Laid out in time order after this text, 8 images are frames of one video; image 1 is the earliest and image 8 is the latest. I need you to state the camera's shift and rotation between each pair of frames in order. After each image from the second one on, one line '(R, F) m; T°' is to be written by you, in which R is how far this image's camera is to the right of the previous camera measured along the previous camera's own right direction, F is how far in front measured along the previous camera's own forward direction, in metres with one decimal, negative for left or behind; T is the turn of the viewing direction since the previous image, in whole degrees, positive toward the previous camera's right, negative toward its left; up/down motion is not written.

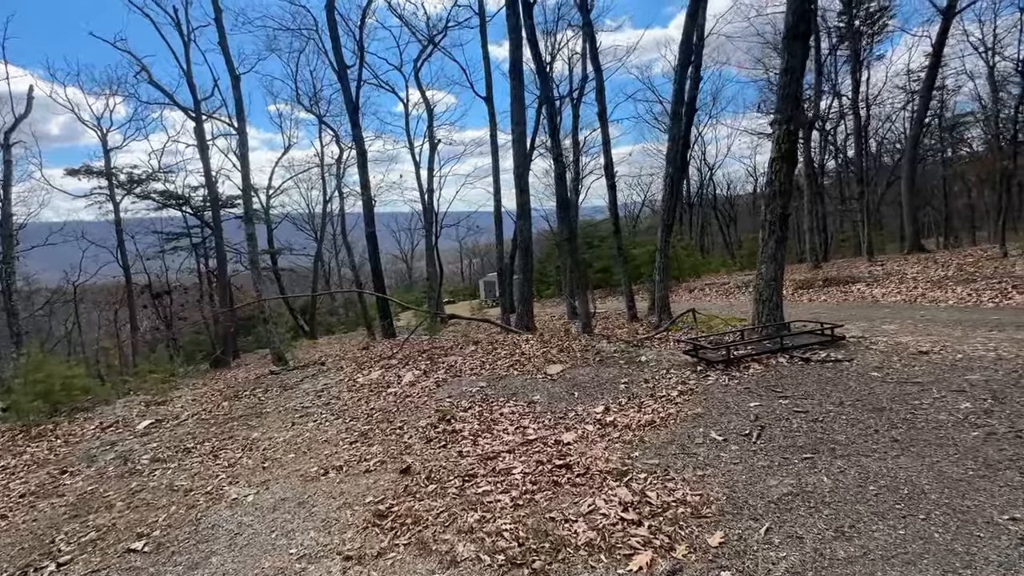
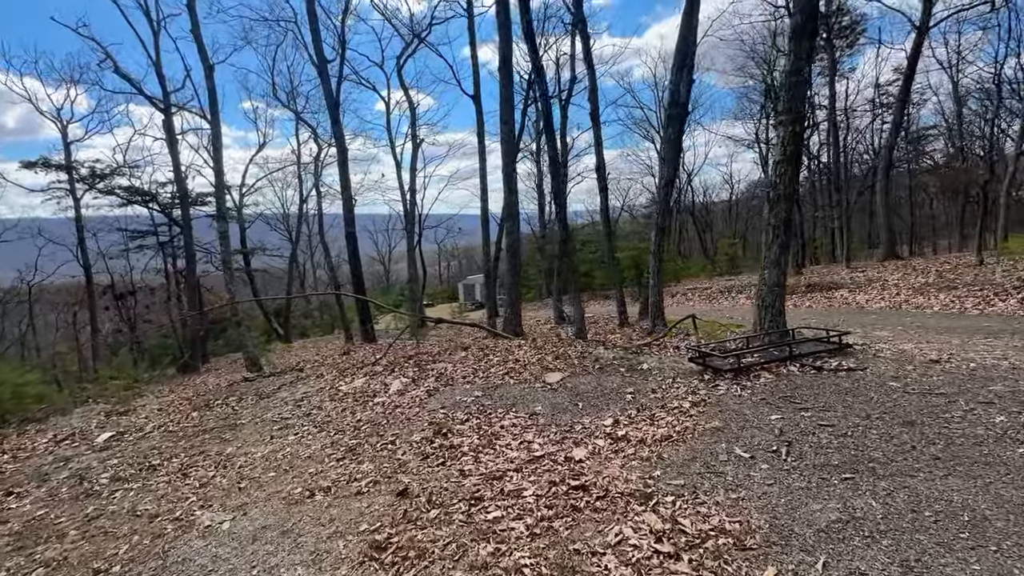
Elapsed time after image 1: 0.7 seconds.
(-0.3, +0.4) m; +3°
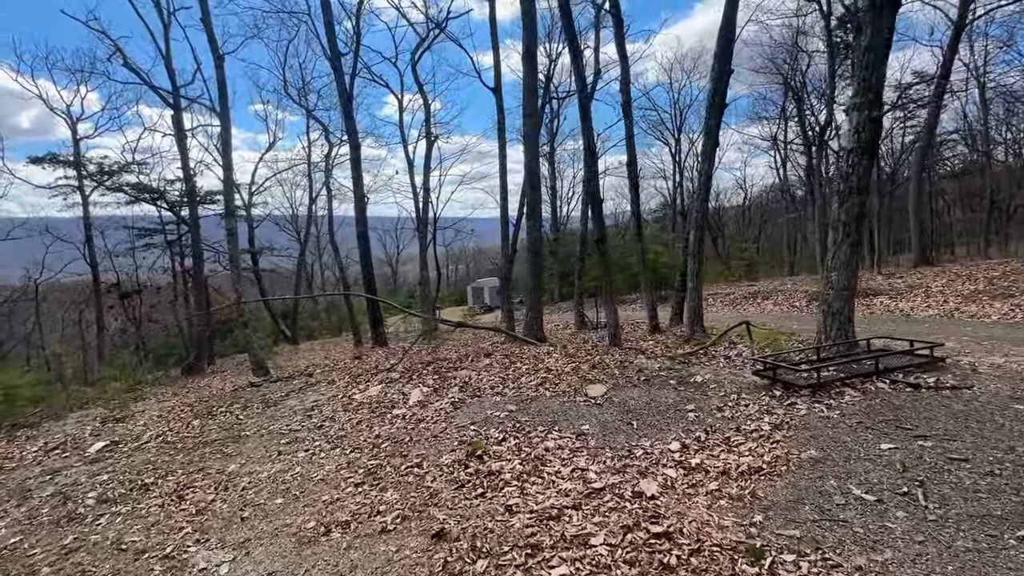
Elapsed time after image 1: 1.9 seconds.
(-0.4, +0.7) m; -1°
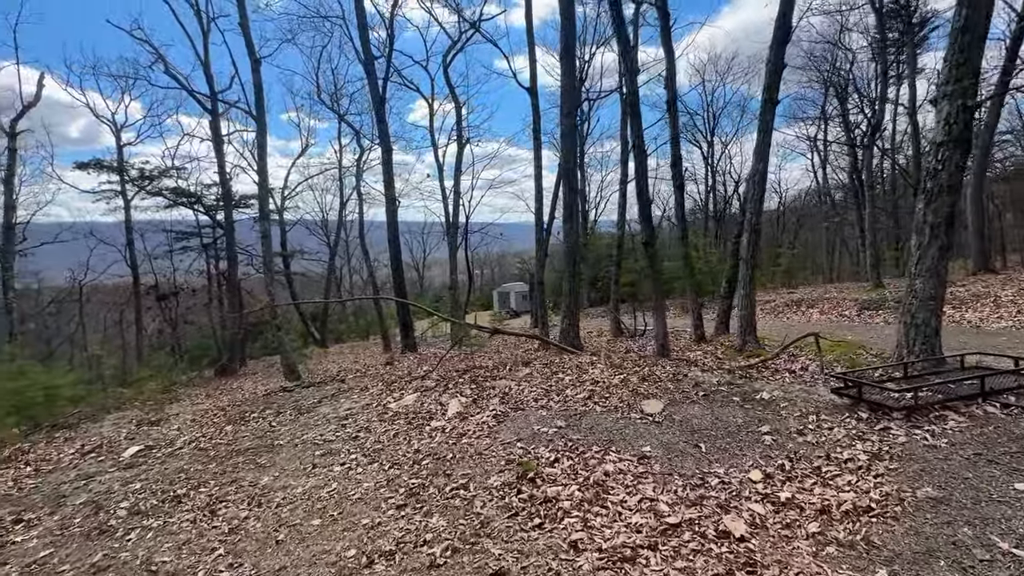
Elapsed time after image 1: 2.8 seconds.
(-0.3, +0.4) m; -3°
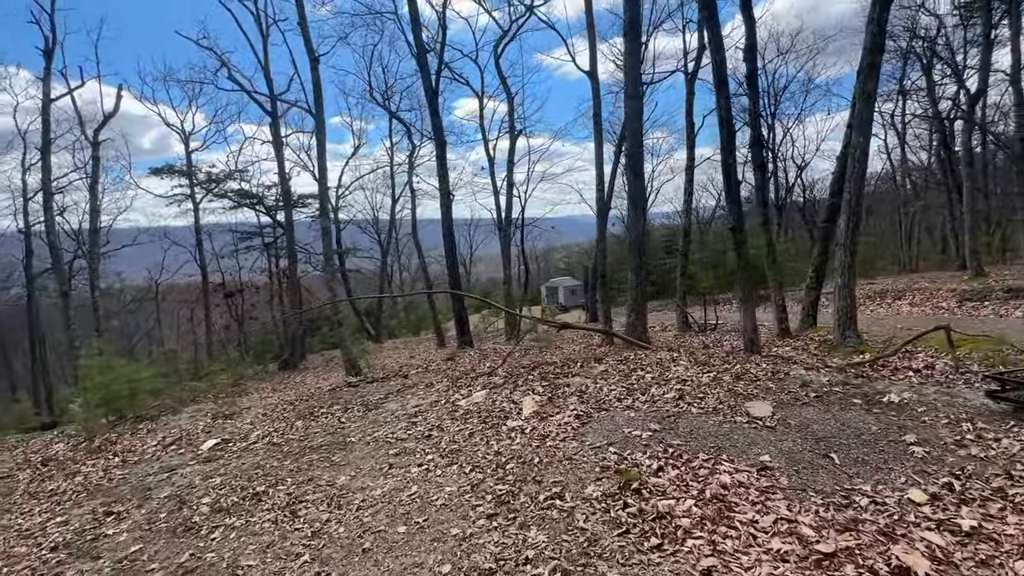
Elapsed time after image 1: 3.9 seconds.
(-0.4, +0.4) m; -5°
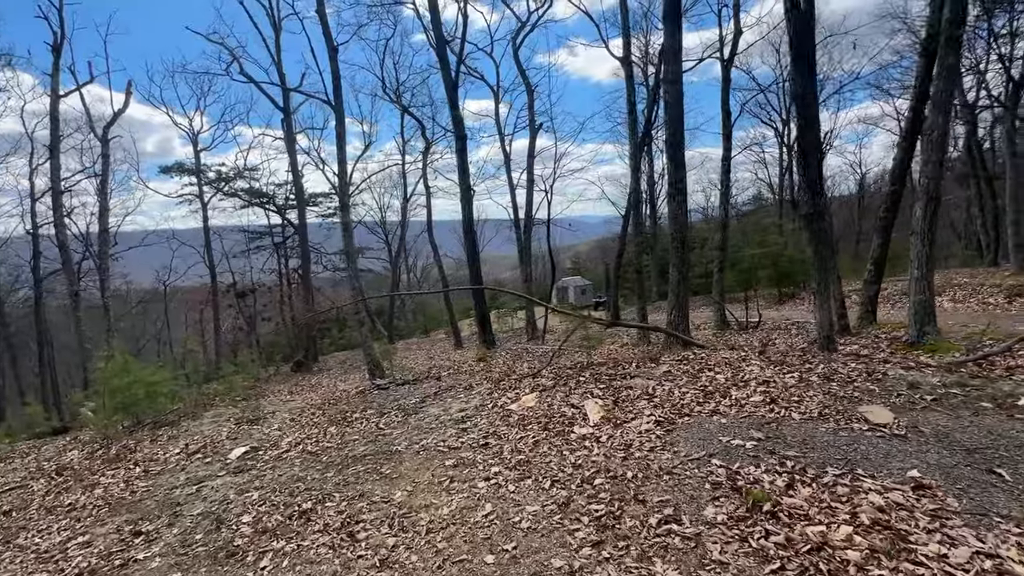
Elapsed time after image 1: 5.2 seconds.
(-0.7, +0.6) m; 0°
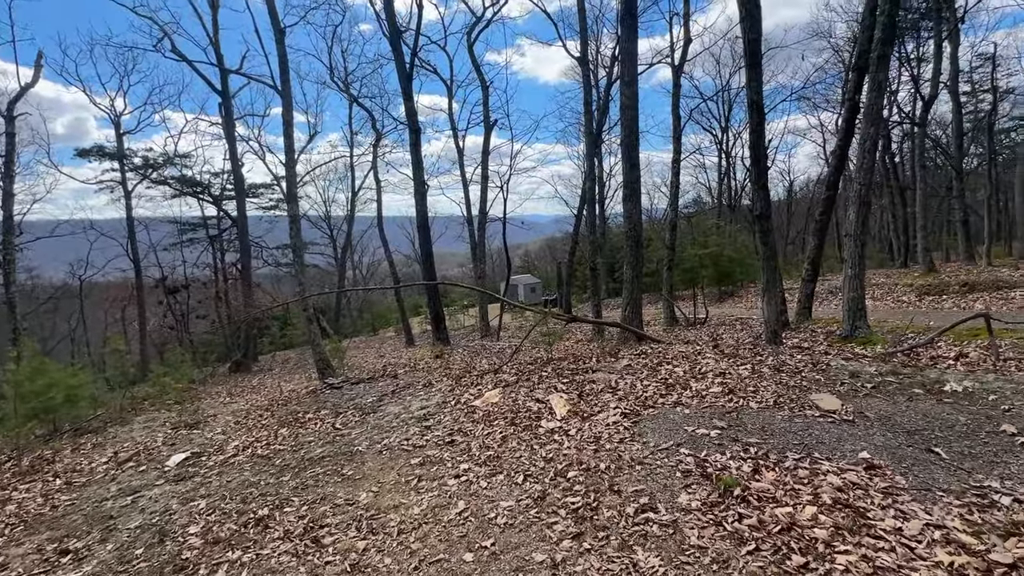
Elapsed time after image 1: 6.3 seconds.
(-0.2, +0.1) m; +6°
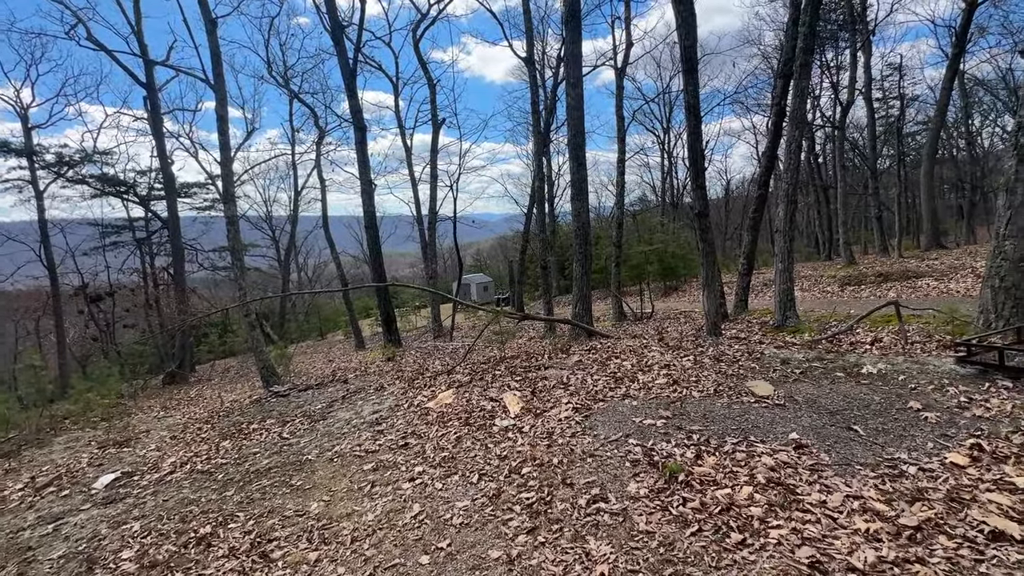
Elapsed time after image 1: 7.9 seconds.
(0.0, 0.0) m; +6°
